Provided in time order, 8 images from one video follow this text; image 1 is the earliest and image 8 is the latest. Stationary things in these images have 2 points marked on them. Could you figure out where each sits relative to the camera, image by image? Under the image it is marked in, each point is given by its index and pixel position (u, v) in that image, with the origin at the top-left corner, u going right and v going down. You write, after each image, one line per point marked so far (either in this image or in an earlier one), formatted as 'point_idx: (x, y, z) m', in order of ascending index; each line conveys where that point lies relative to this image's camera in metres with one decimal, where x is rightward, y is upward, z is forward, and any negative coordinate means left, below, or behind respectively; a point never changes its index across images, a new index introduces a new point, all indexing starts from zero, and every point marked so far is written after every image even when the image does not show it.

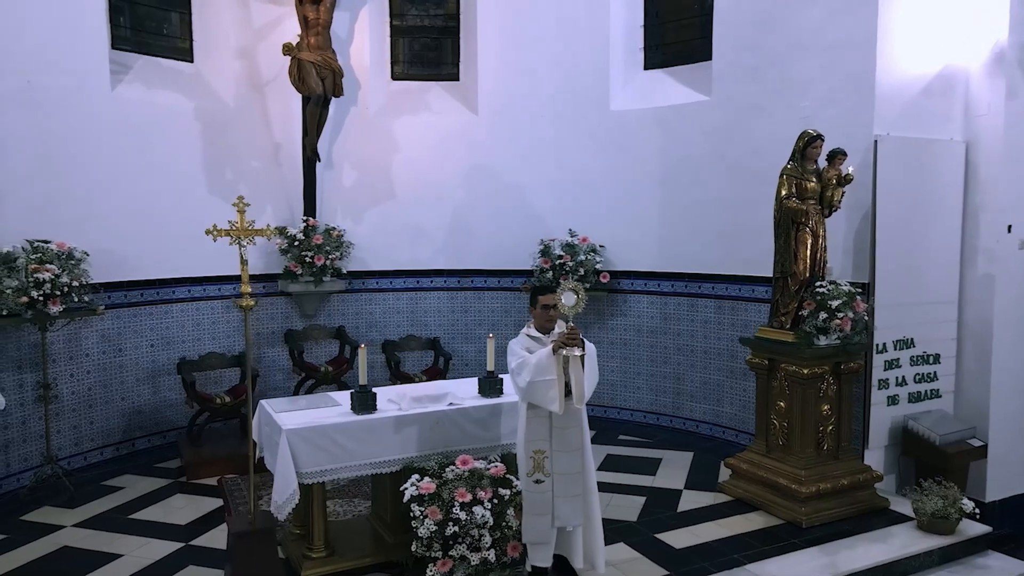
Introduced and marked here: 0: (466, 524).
0: (-0.2, -1.1, +3.3) m
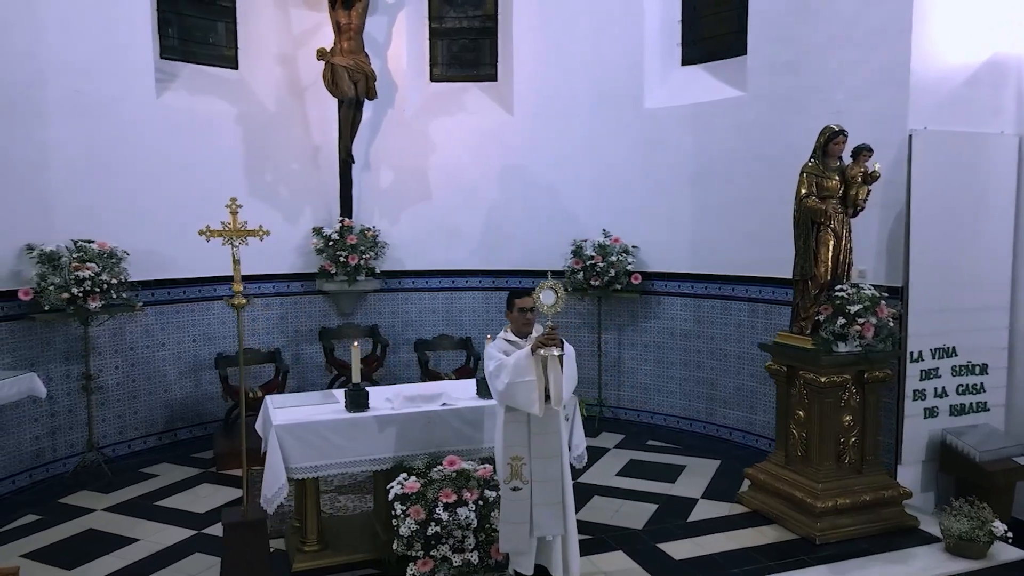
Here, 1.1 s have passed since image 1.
0: (-0.3, -1.1, +3.3) m
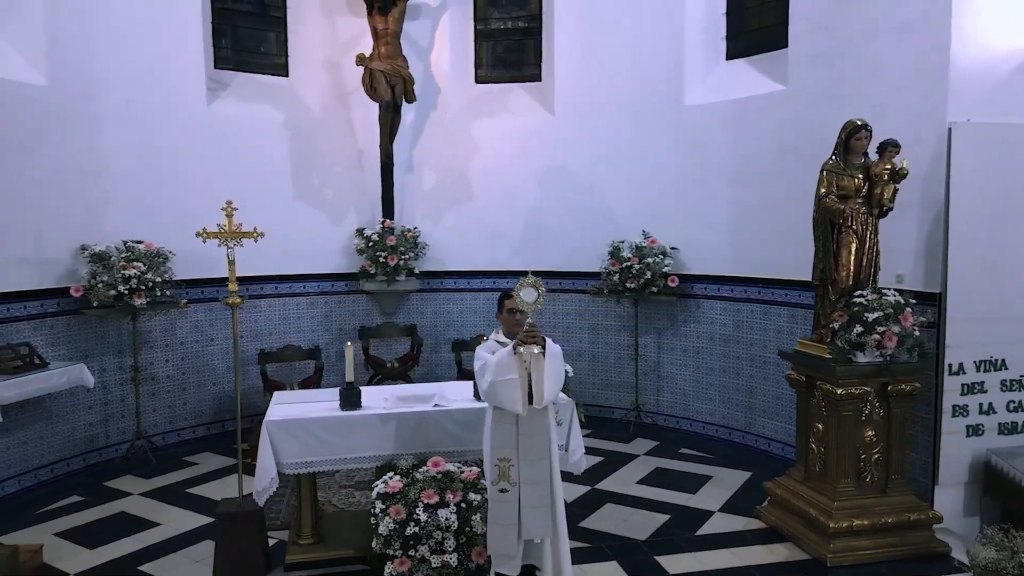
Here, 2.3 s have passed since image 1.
0: (-0.4, -1.1, +3.3) m
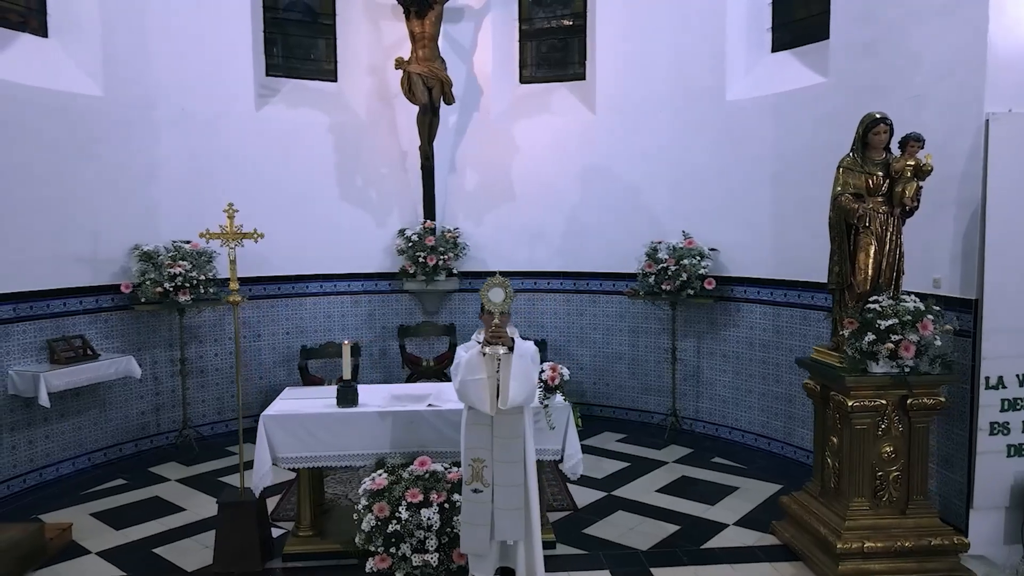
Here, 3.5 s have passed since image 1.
0: (-0.5, -1.1, +3.3) m
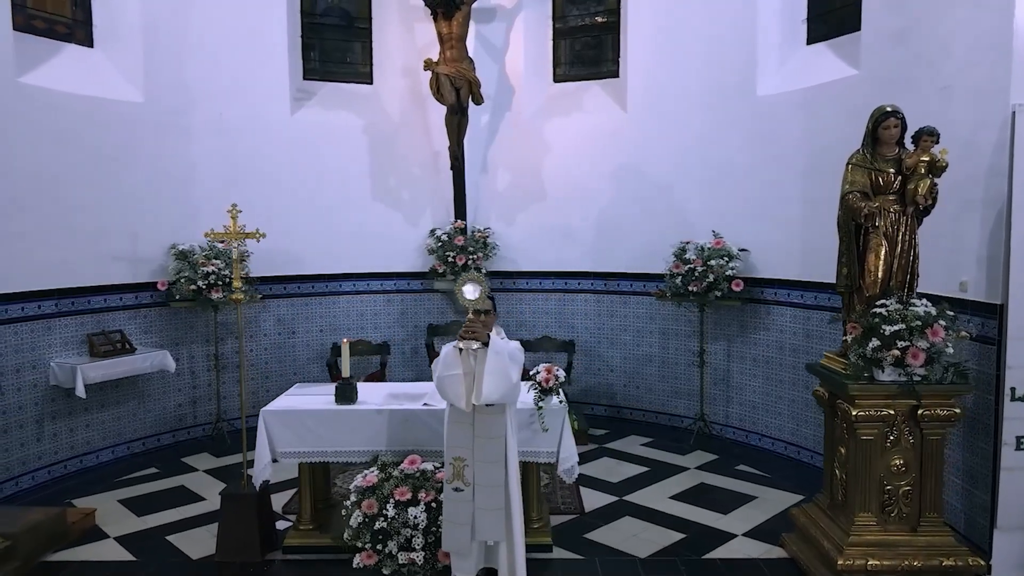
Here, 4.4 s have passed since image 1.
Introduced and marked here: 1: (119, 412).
0: (-0.6, -1.1, +3.3) m
1: (-3.3, -1.0, +5.8) m
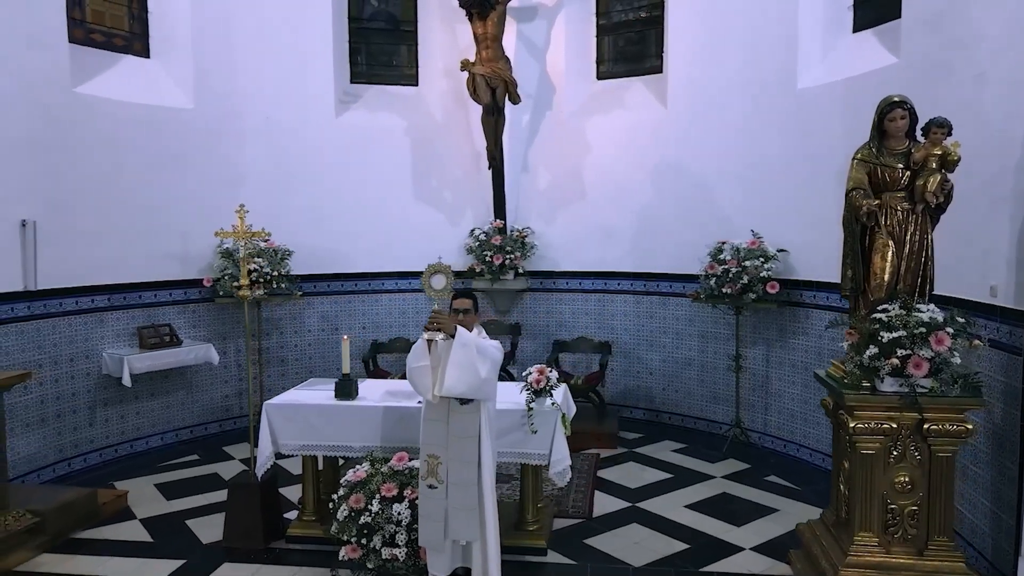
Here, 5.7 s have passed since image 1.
0: (-0.7, -1.1, +3.4) m
1: (-3.1, -1.0, +6.1) m
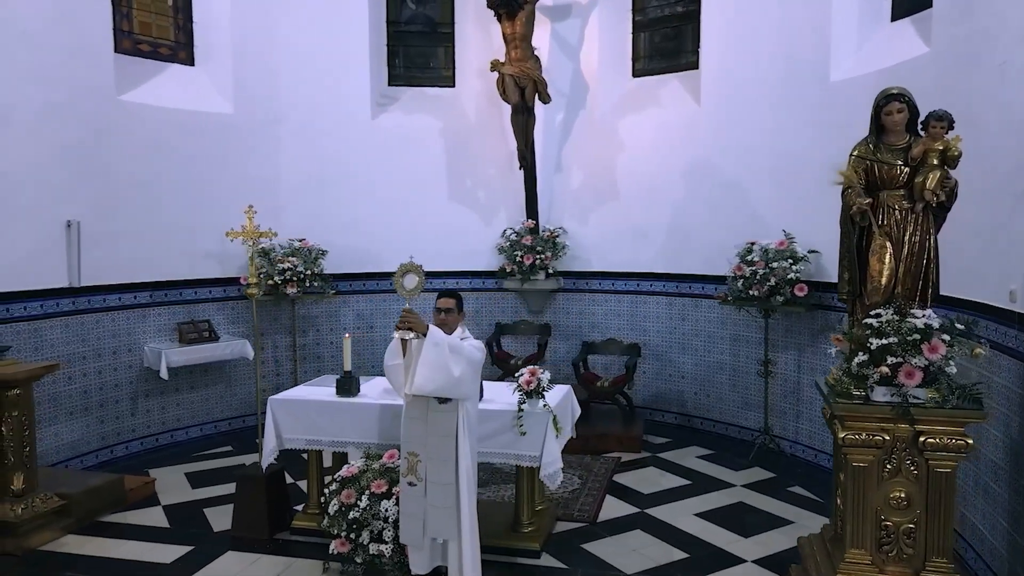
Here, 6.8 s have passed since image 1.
0: (-0.7, -1.1, +3.4) m
1: (-2.9, -1.0, +6.4) m
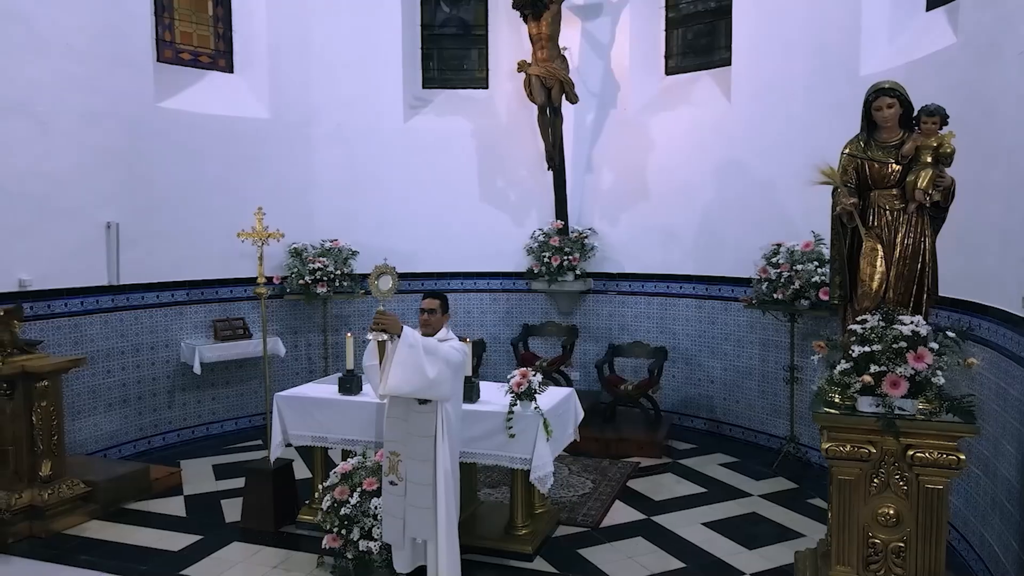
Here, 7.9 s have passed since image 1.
0: (-0.8, -1.1, +3.5) m
1: (-2.6, -1.0, +6.7) m
